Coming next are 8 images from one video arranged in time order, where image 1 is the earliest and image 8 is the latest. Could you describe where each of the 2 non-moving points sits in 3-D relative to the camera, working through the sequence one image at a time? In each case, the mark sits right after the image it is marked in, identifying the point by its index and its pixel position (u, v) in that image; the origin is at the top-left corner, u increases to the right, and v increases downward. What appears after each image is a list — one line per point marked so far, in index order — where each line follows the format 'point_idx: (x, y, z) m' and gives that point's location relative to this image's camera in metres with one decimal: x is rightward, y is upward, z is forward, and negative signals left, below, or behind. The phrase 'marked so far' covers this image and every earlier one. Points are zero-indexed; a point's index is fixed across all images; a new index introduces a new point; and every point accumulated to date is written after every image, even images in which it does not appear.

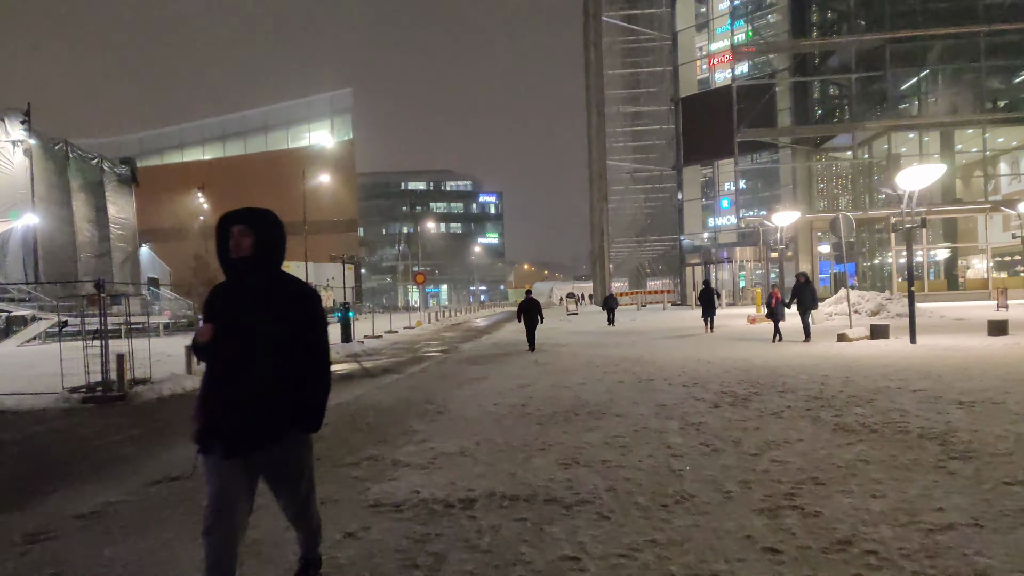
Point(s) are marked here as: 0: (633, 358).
0: (+2.3, -1.3, +13.3) m
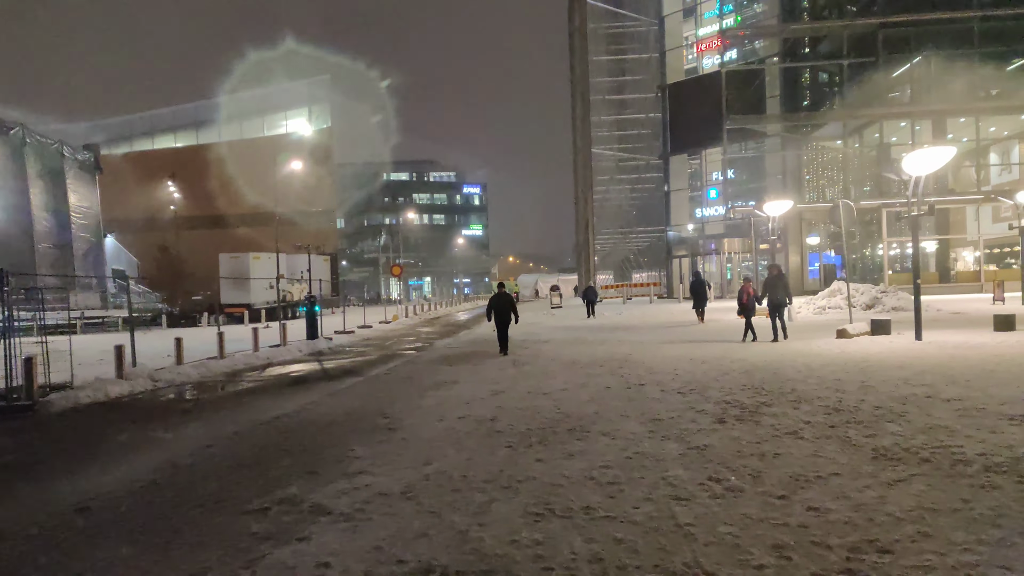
0: (+1.9, -1.2, +12.1) m
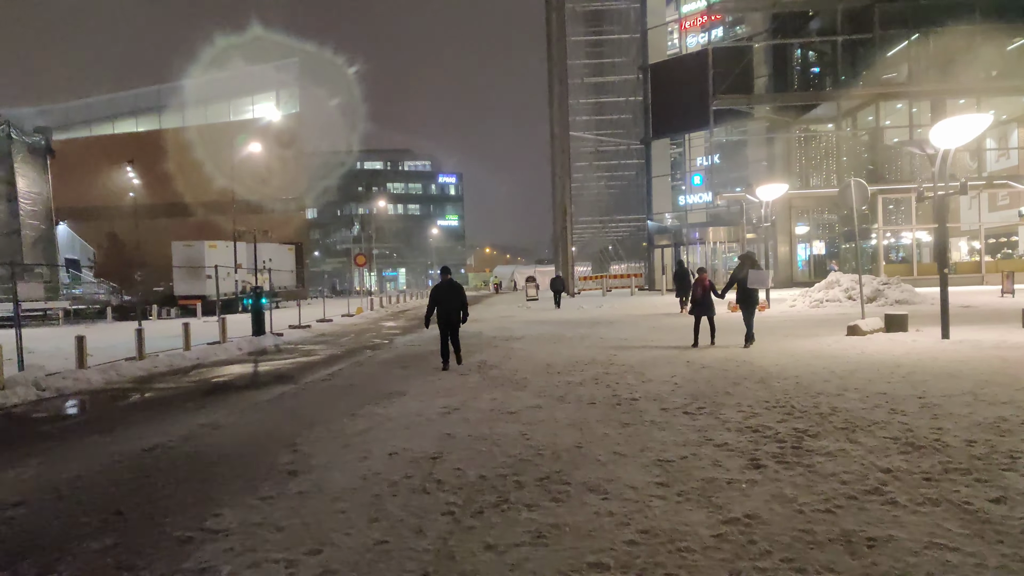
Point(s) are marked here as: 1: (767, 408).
0: (+1.4, -1.1, +10.3) m
1: (+2.3, -1.1, +6.3) m
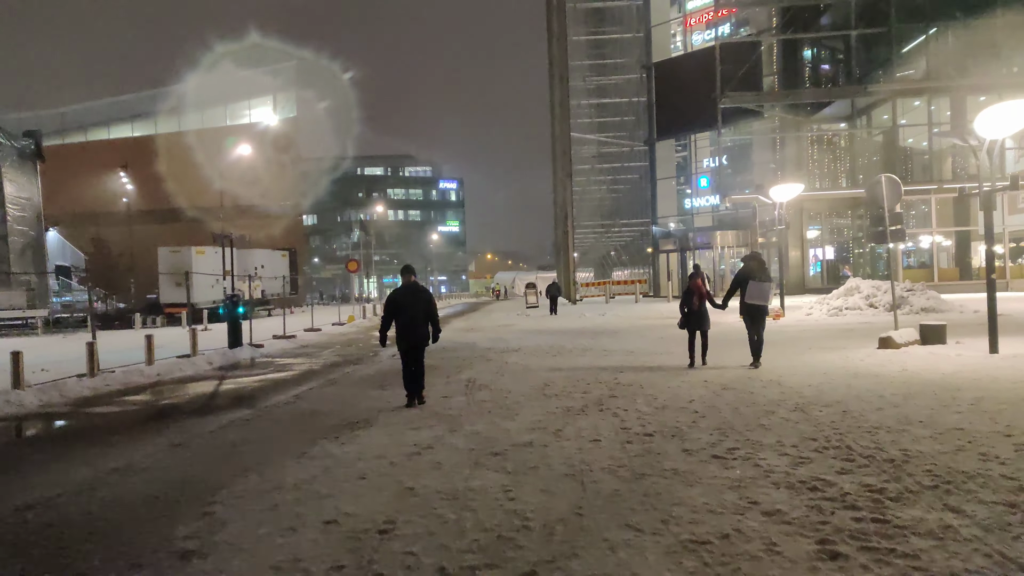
0: (+1.3, -1.2, +9.0) m
1: (+2.2, -1.2, +5.0) m
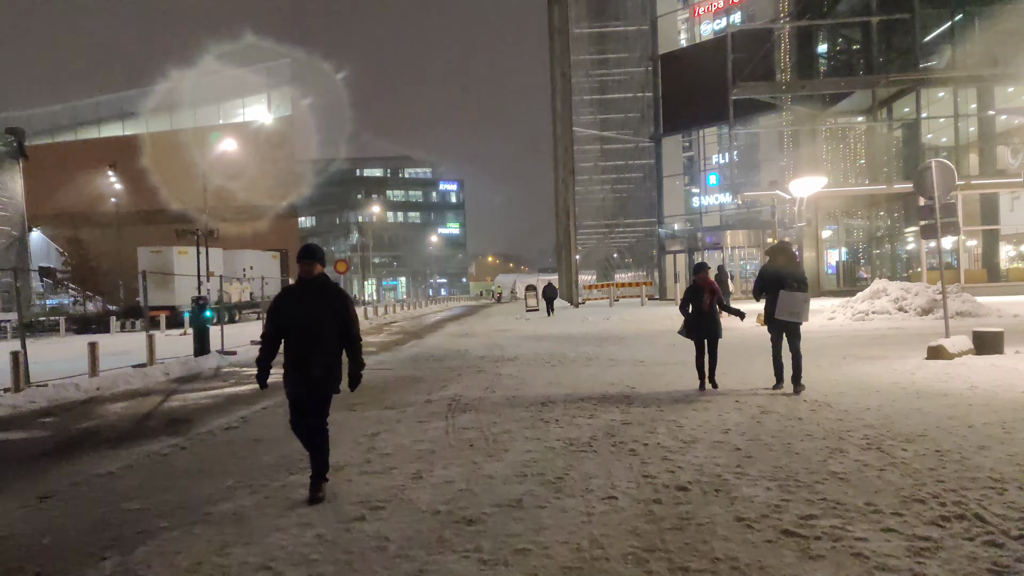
0: (+1.2, -1.2, +7.4) m
1: (+2.1, -1.1, +3.5) m
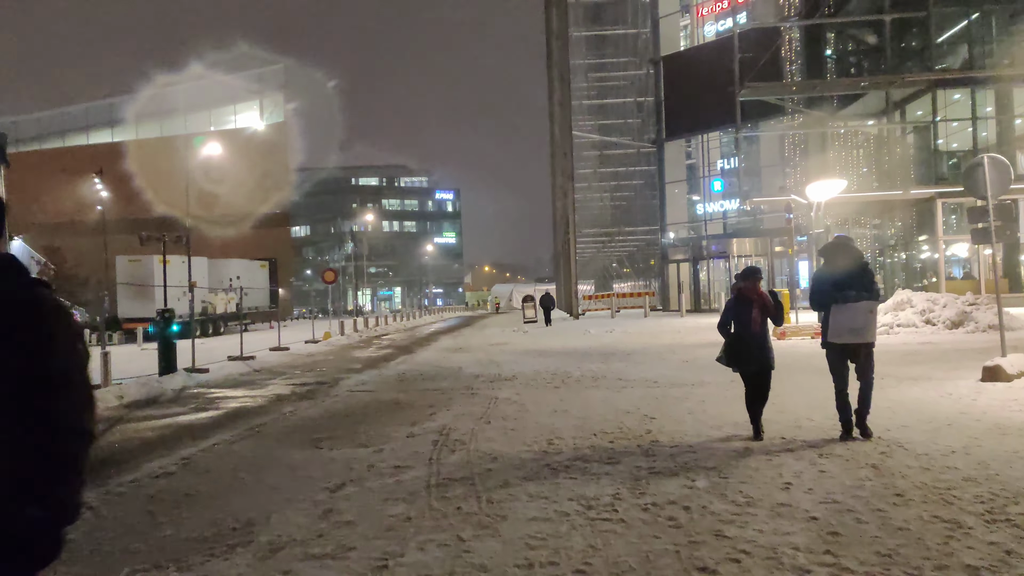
0: (+1.1, -1.3, +6.1) m
1: (+2.1, -1.2, +2.2) m
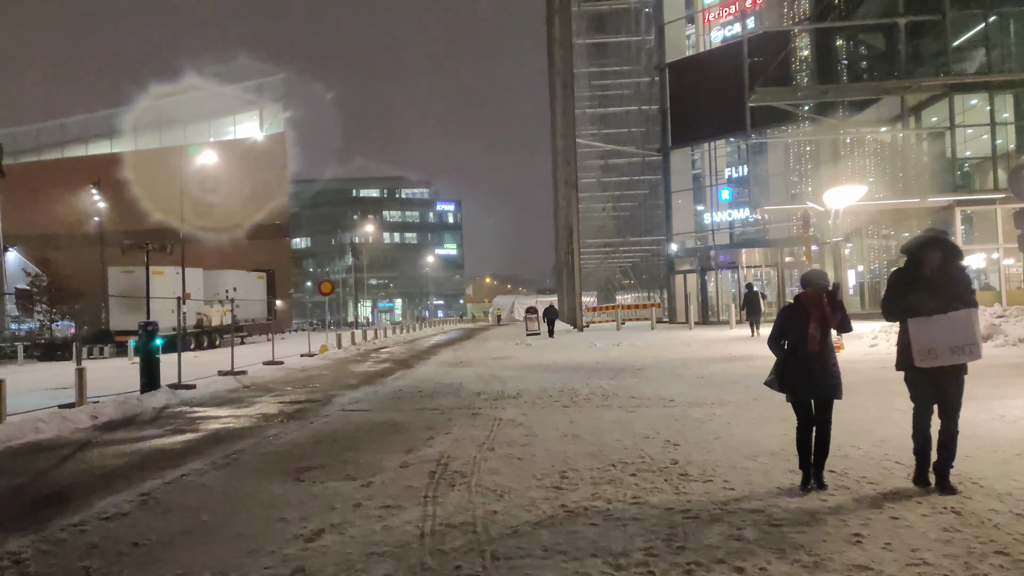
0: (+1.2, -1.4, +5.3) m
1: (+2.1, -1.2, +1.3) m
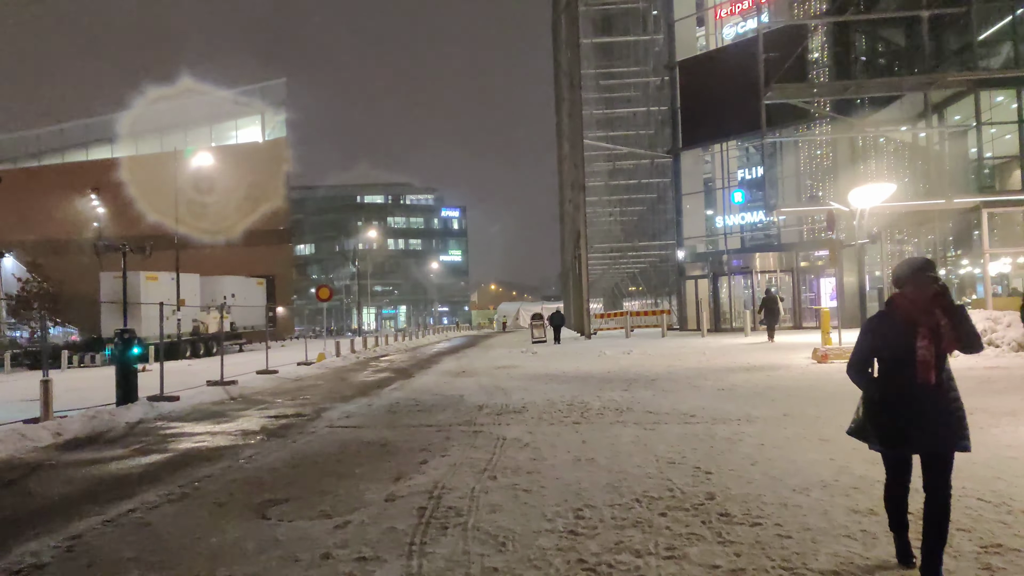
0: (+1.2, -1.4, +4.3) m
1: (+2.1, -1.2, +0.4) m
